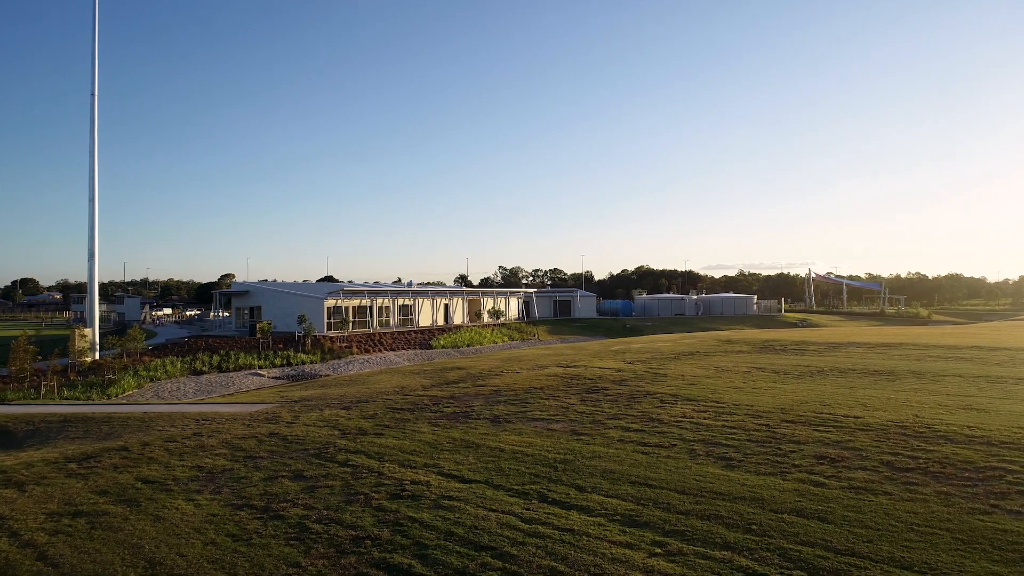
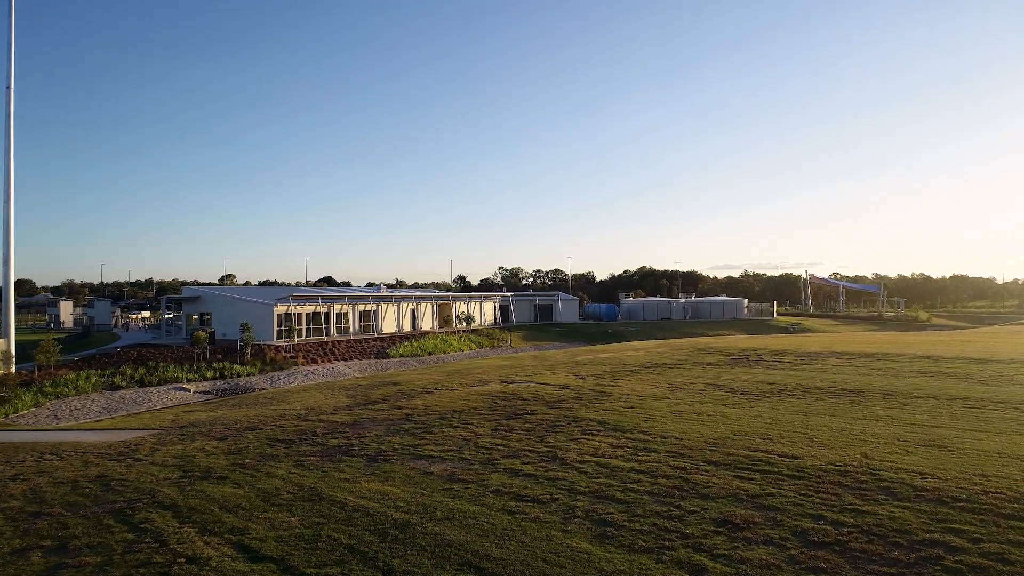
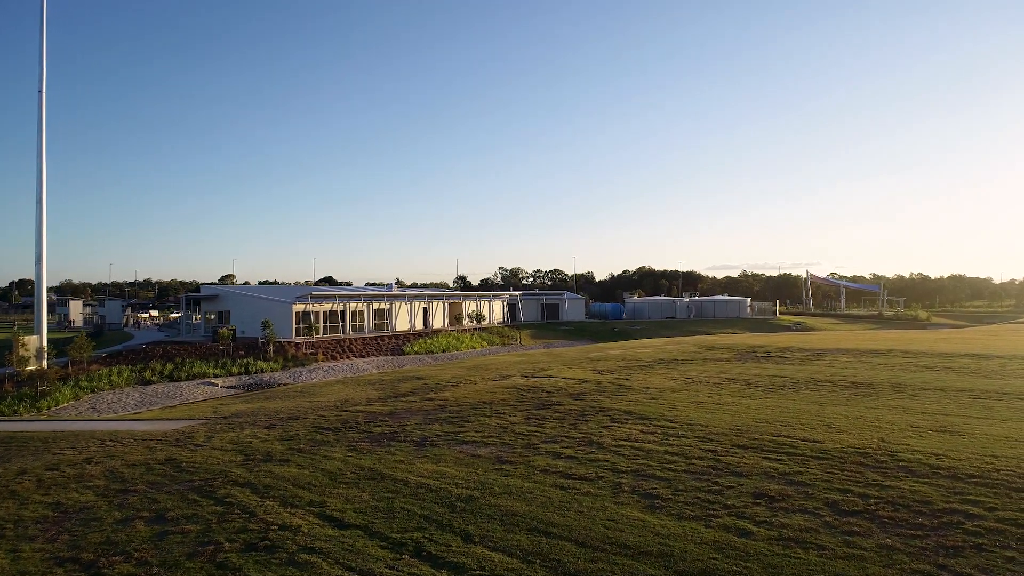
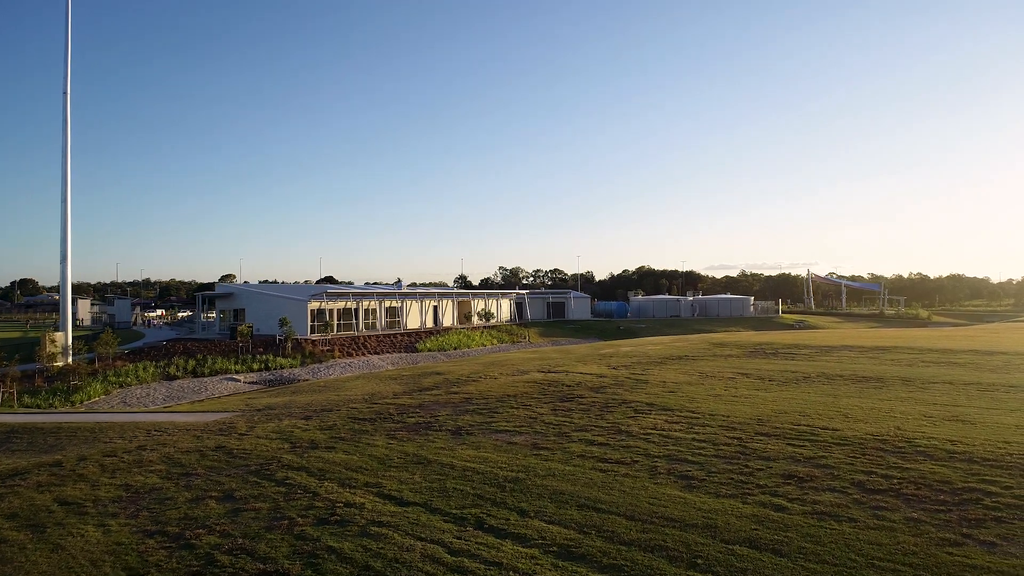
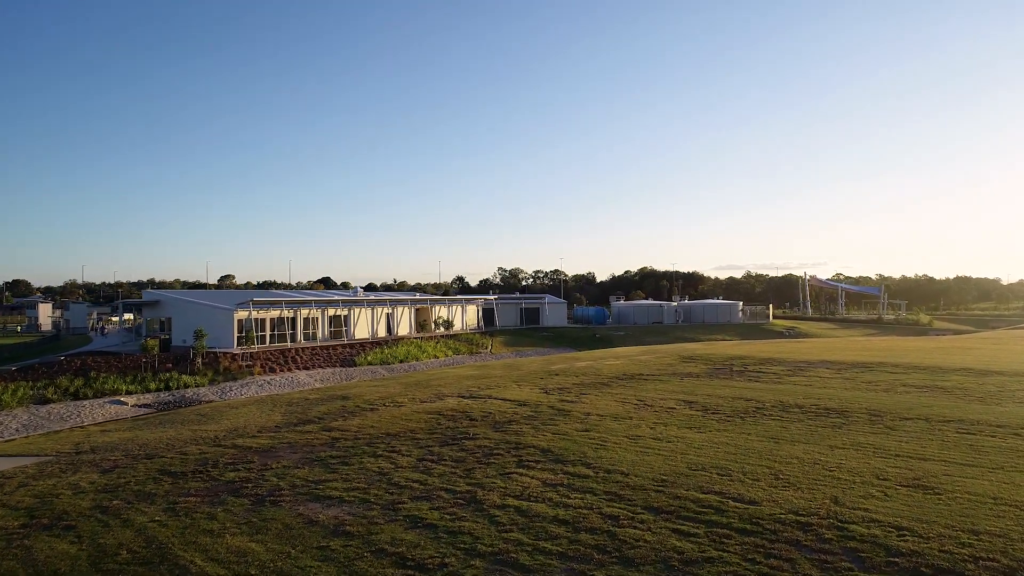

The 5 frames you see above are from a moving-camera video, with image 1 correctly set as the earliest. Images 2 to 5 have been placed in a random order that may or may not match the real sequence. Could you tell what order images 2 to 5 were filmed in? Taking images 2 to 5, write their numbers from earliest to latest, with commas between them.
4, 3, 2, 5
